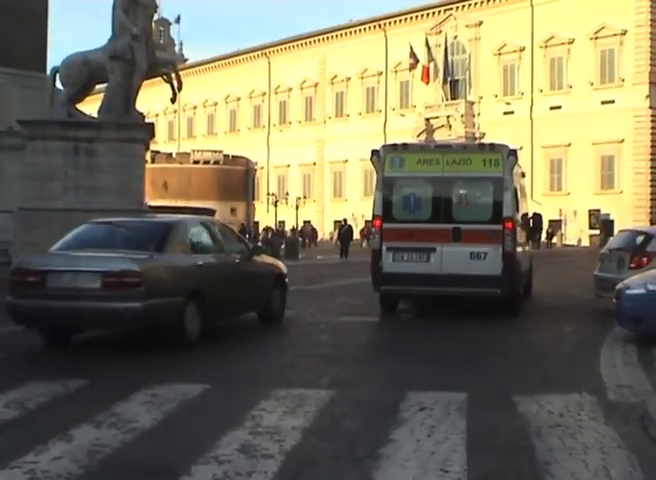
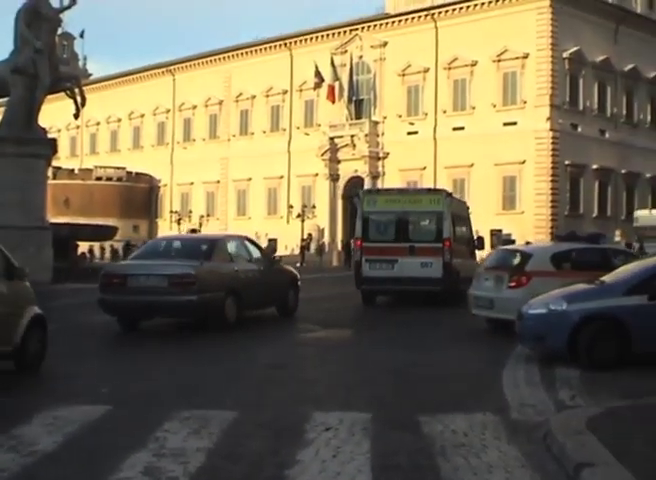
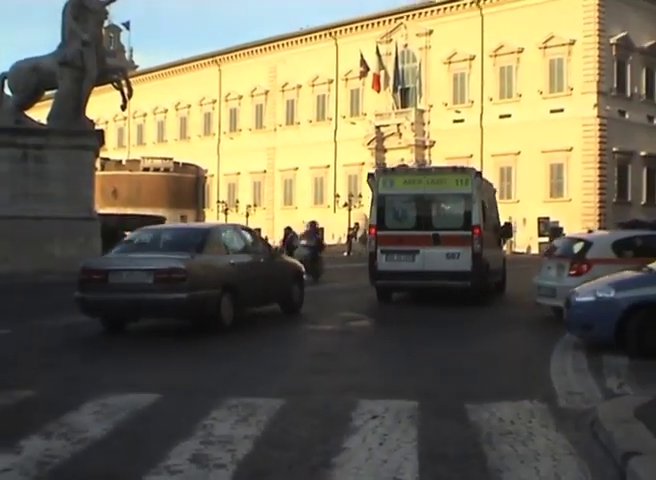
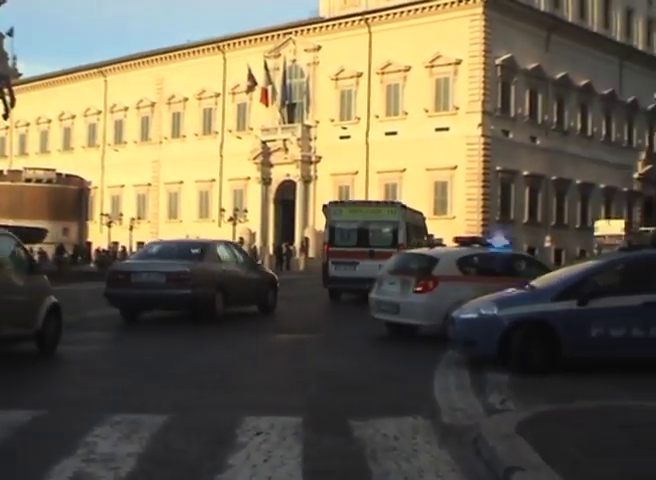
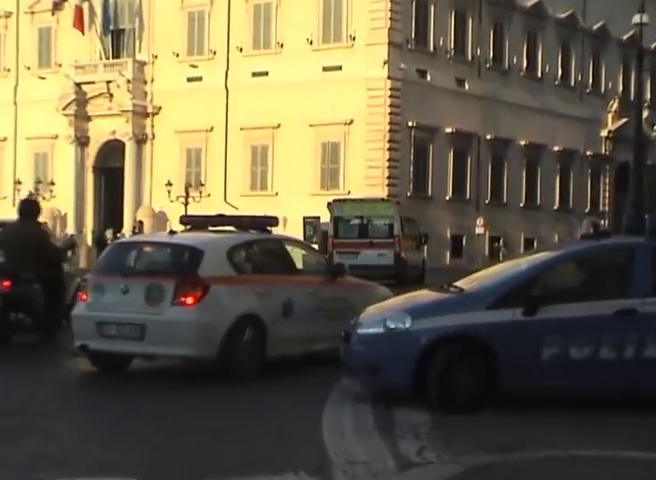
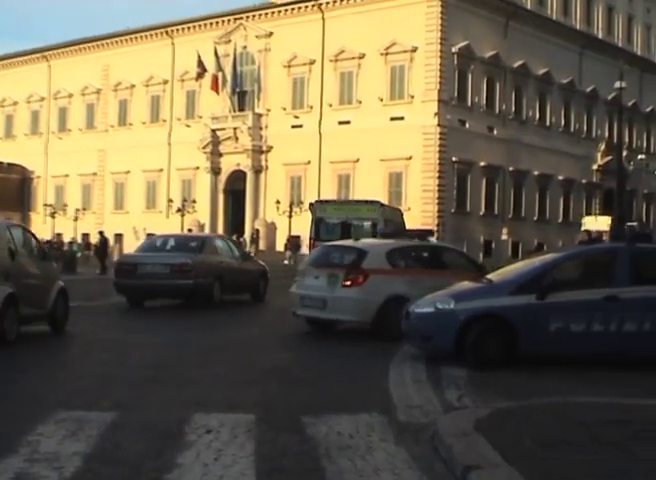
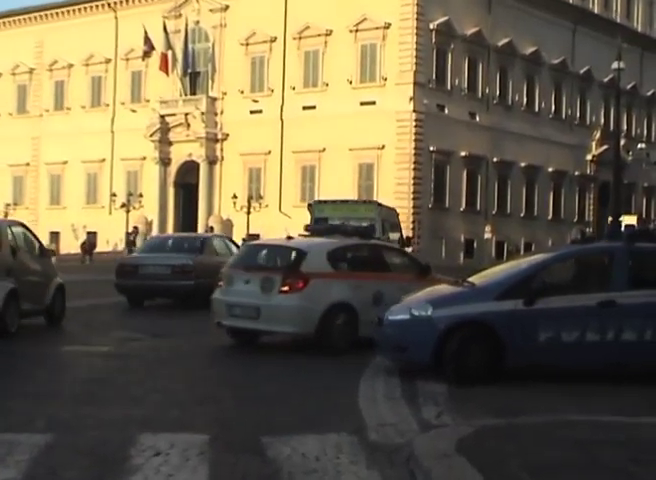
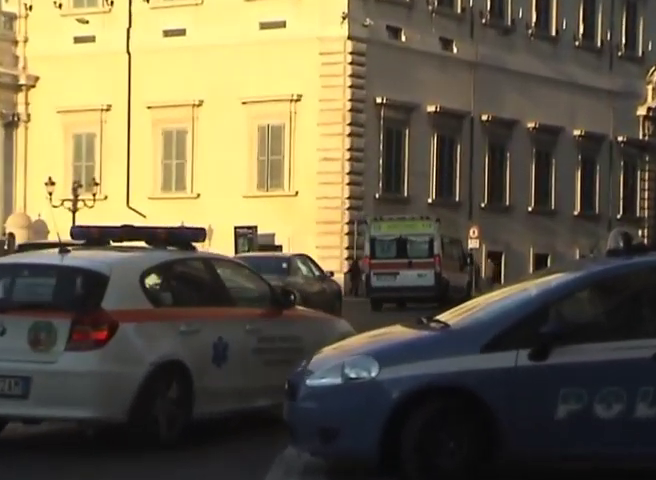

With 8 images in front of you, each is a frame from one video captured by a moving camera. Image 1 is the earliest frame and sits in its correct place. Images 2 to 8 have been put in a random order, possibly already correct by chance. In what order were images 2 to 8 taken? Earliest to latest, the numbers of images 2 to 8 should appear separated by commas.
3, 2, 4, 6, 7, 5, 8
